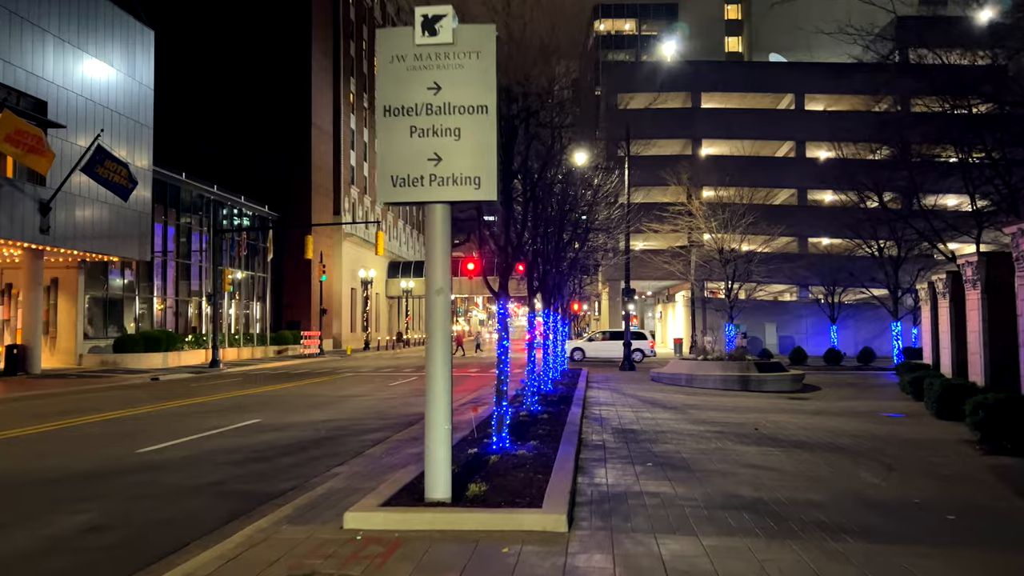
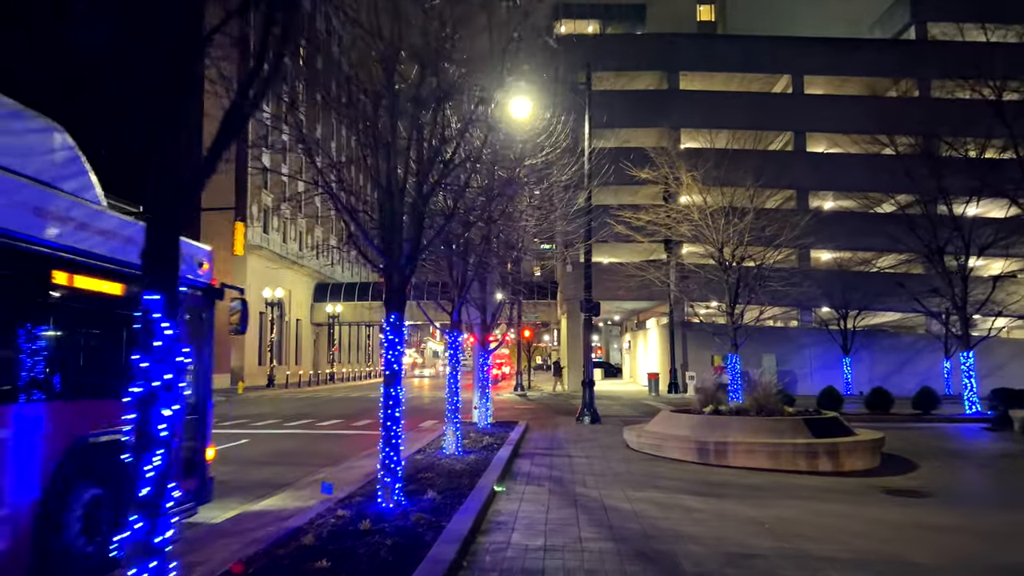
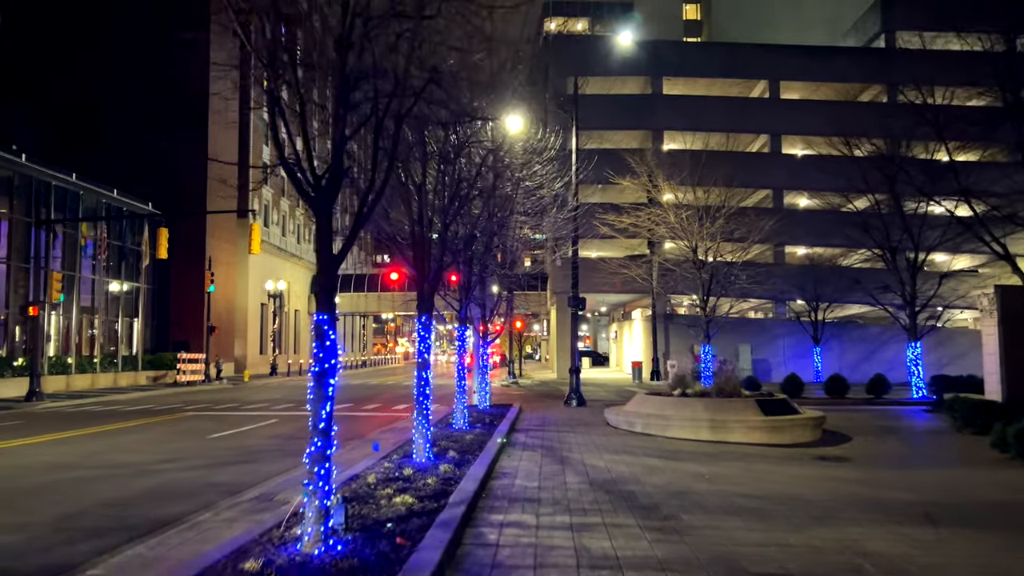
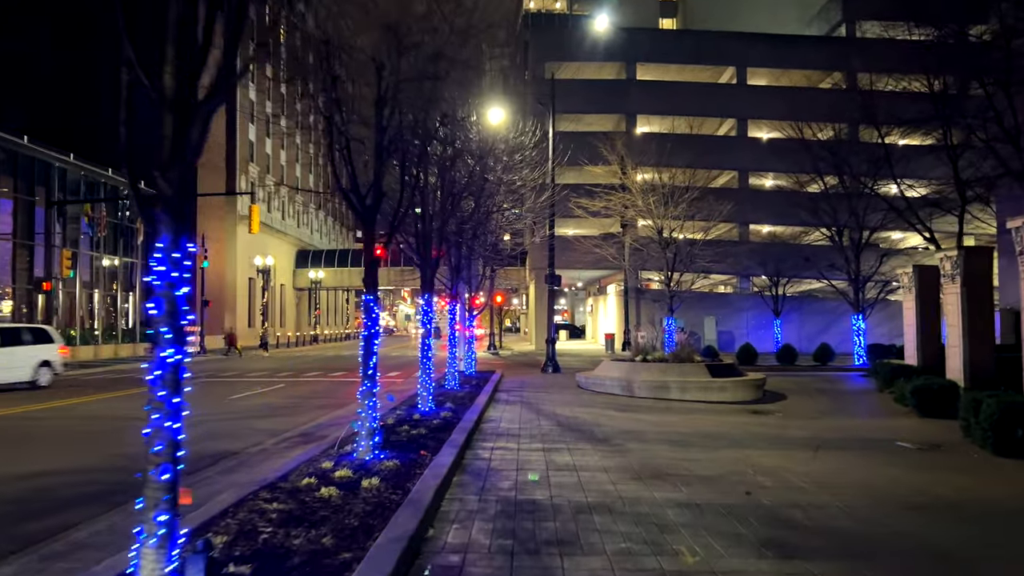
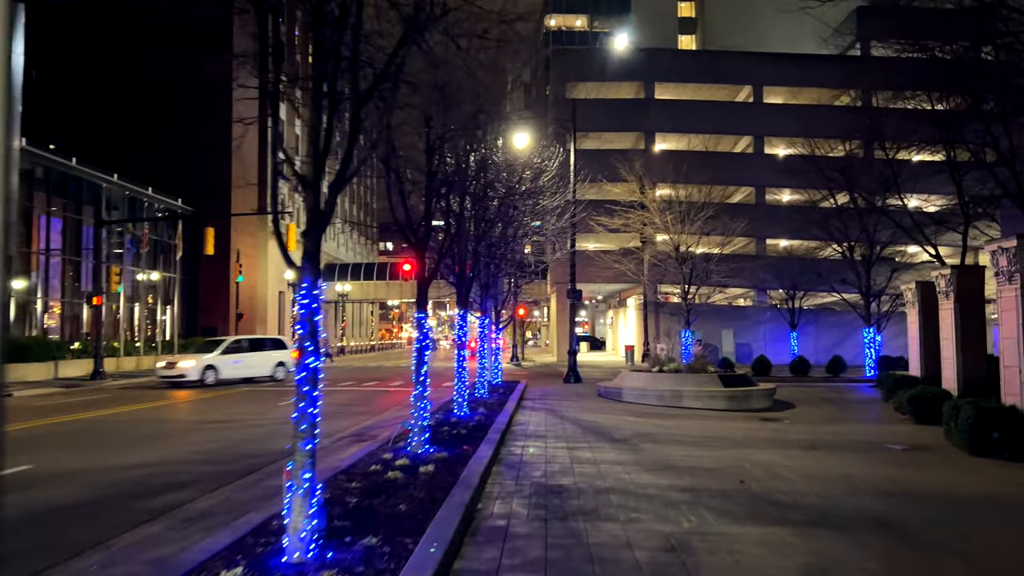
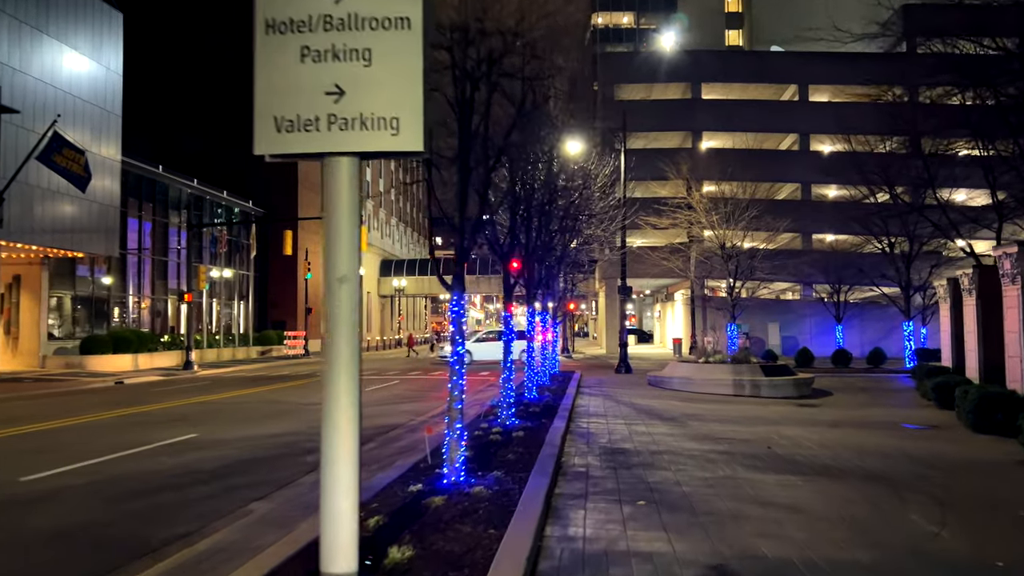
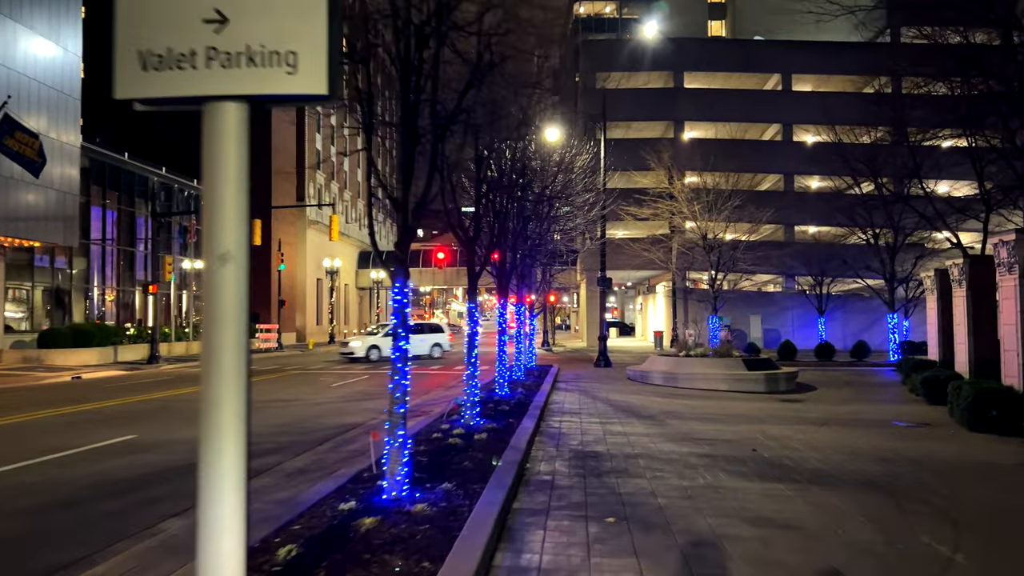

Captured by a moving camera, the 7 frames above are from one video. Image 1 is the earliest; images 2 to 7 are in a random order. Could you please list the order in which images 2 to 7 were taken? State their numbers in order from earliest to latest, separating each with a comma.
6, 7, 5, 4, 3, 2
